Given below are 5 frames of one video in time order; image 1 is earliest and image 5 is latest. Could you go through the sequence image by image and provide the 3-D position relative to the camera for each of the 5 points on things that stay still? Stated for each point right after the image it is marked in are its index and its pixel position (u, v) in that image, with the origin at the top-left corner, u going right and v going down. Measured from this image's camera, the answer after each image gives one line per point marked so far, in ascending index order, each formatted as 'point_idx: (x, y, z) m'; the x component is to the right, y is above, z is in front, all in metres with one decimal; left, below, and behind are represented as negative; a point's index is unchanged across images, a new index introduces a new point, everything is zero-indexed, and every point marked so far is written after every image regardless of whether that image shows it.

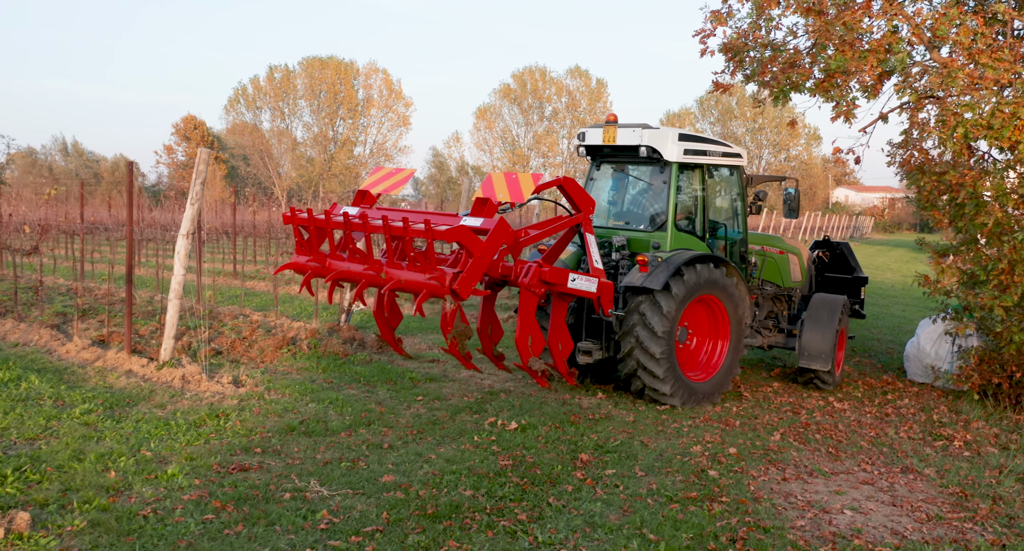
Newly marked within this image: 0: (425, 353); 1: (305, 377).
0: (-1.0, -0.9, +9.7) m
1: (-2.0, -1.0, +8.0) m
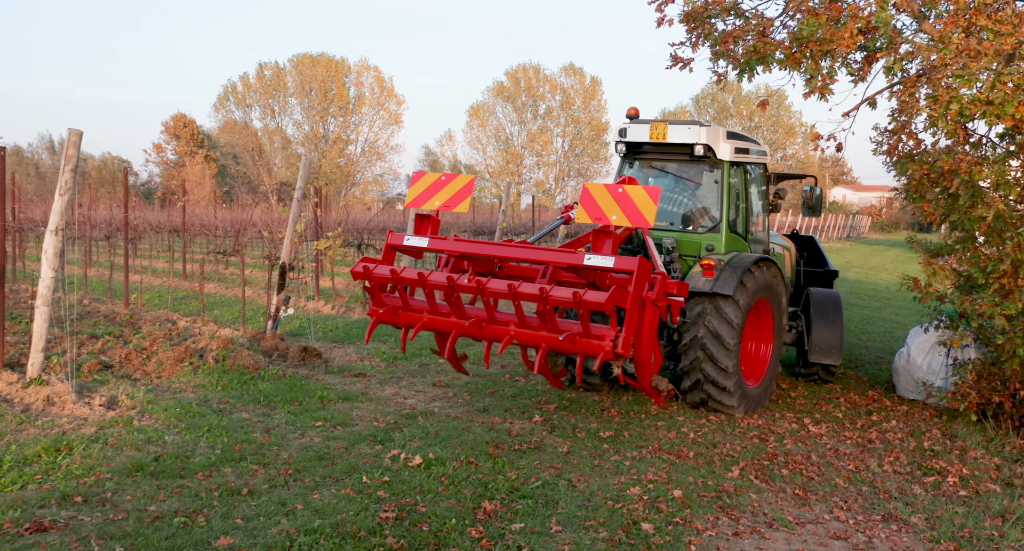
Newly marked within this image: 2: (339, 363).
0: (-1.6, -0.9, +8.6) m
1: (-2.6, -1.0, +6.9) m
2: (-1.8, -0.9, +8.7) m
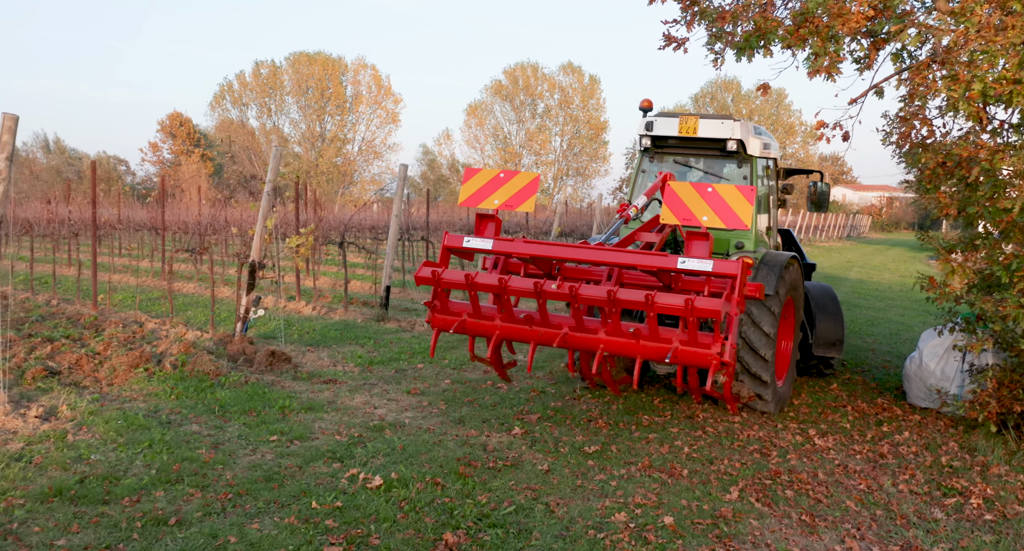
0: (-1.8, -0.9, +8.0) m
1: (-2.8, -1.0, +6.3) m
2: (-2.0, -0.9, +8.1) m
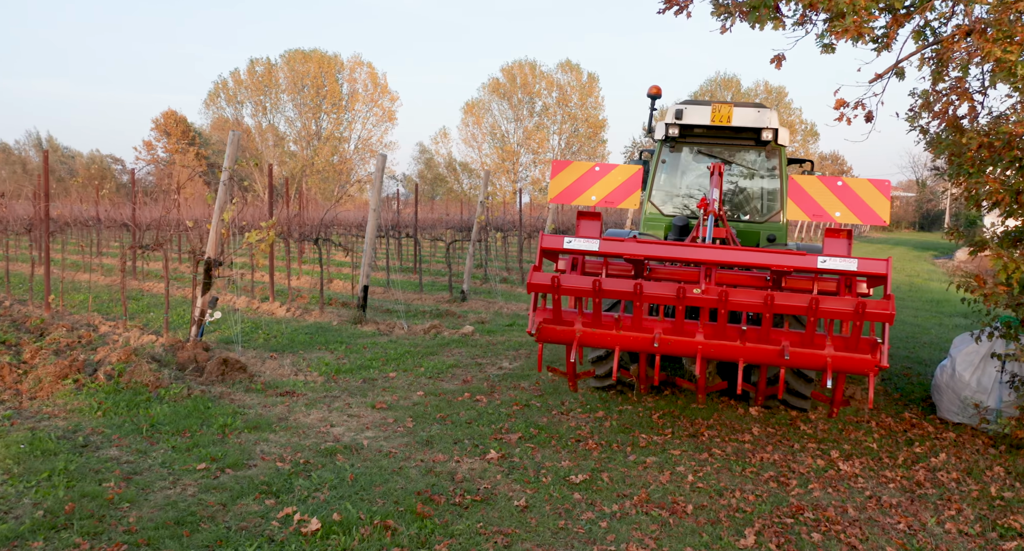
0: (-2.0, -0.9, +7.1) m
1: (-3.0, -1.0, +5.4) m
2: (-2.1, -0.9, +7.2) m
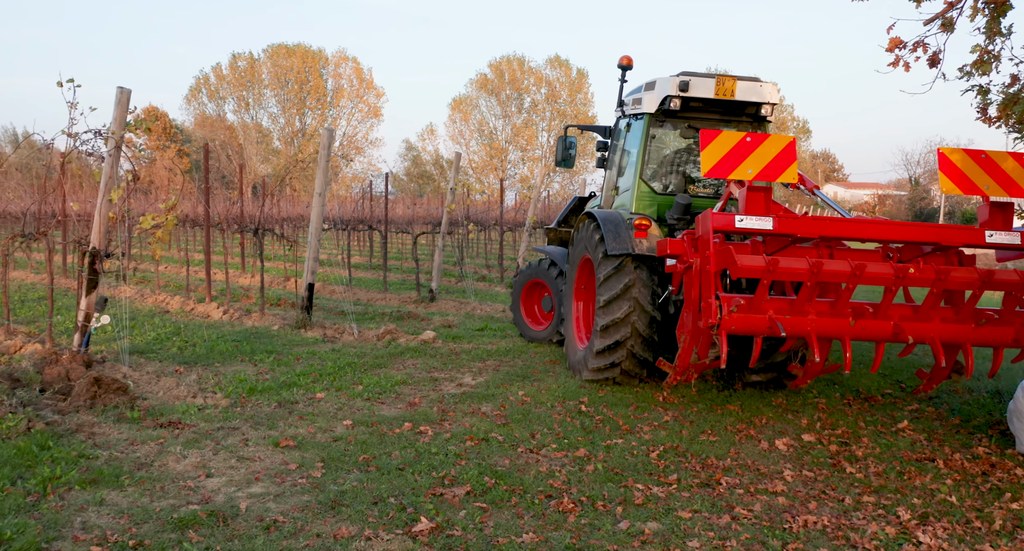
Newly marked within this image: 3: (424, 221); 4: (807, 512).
0: (-2.3, -0.9, +5.5) m
1: (-3.2, -1.0, +3.8) m
2: (-2.4, -0.9, +5.6) m
3: (-2.1, +1.4, +19.0) m
4: (+1.4, -1.2, +4.0) m
